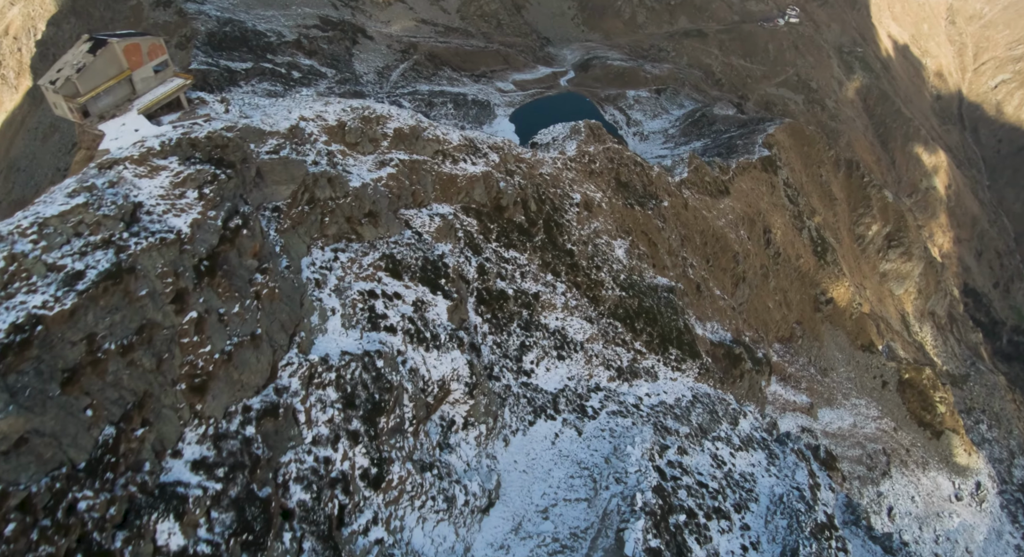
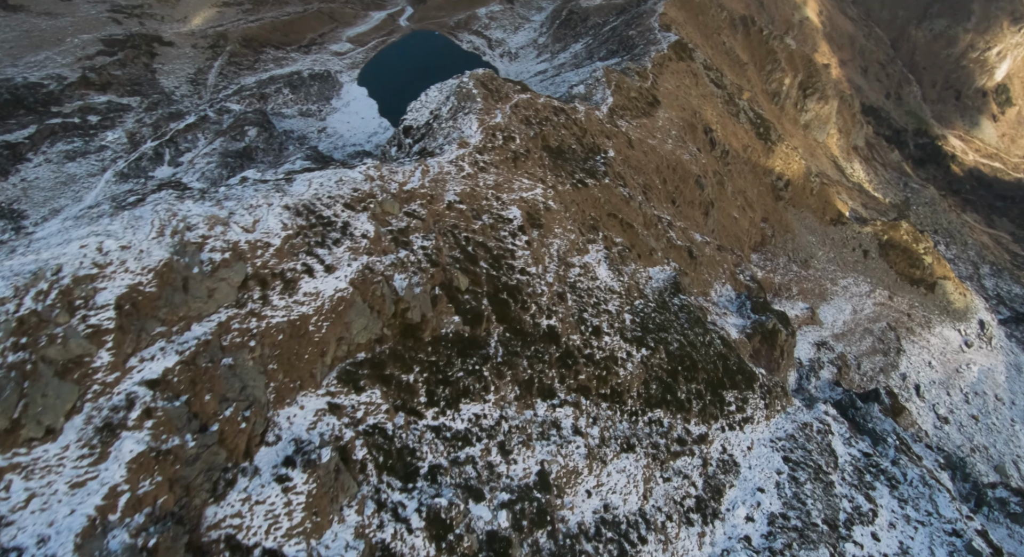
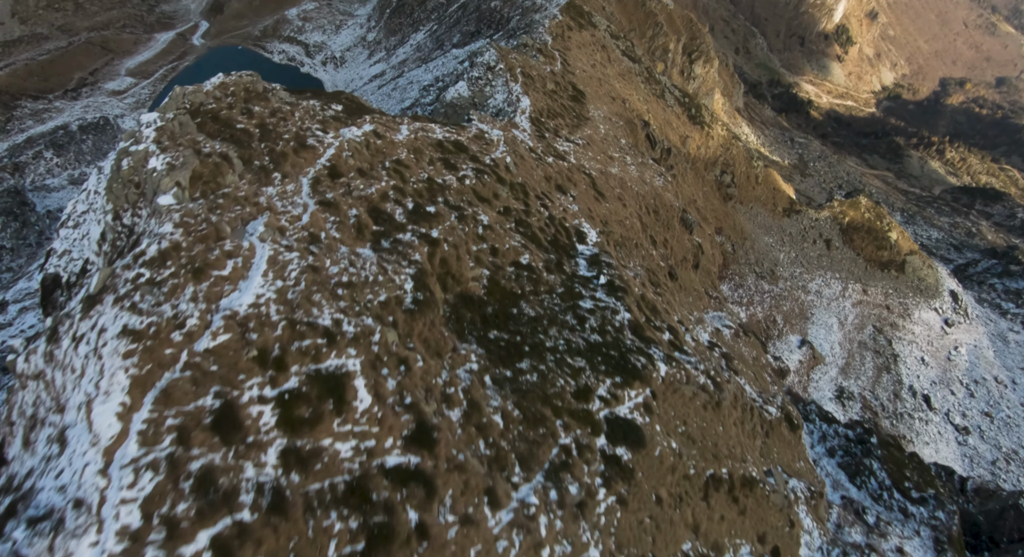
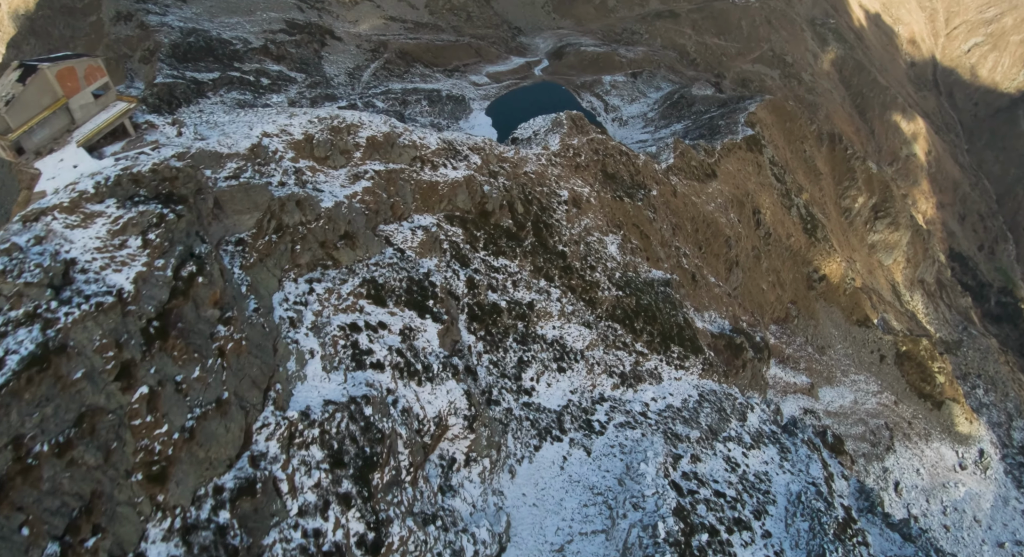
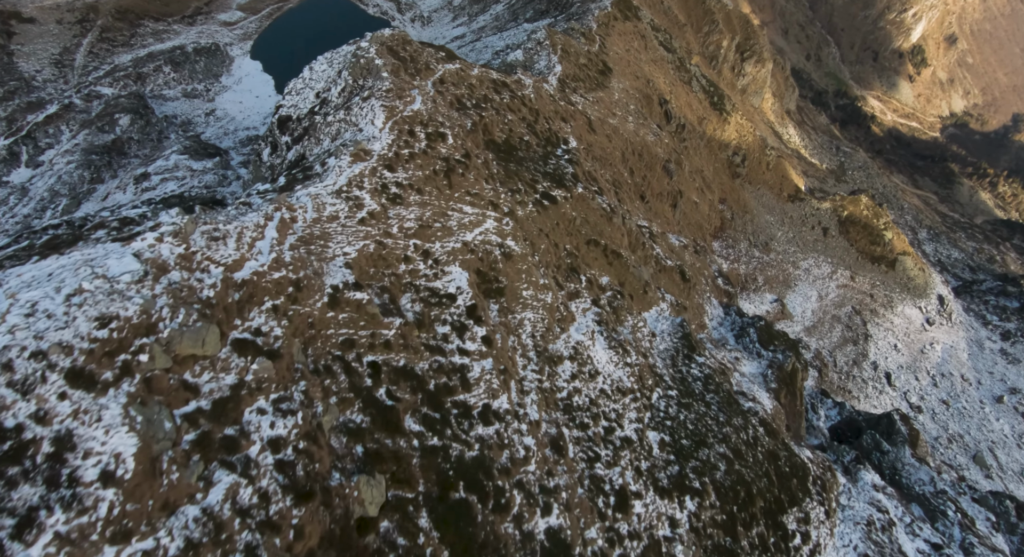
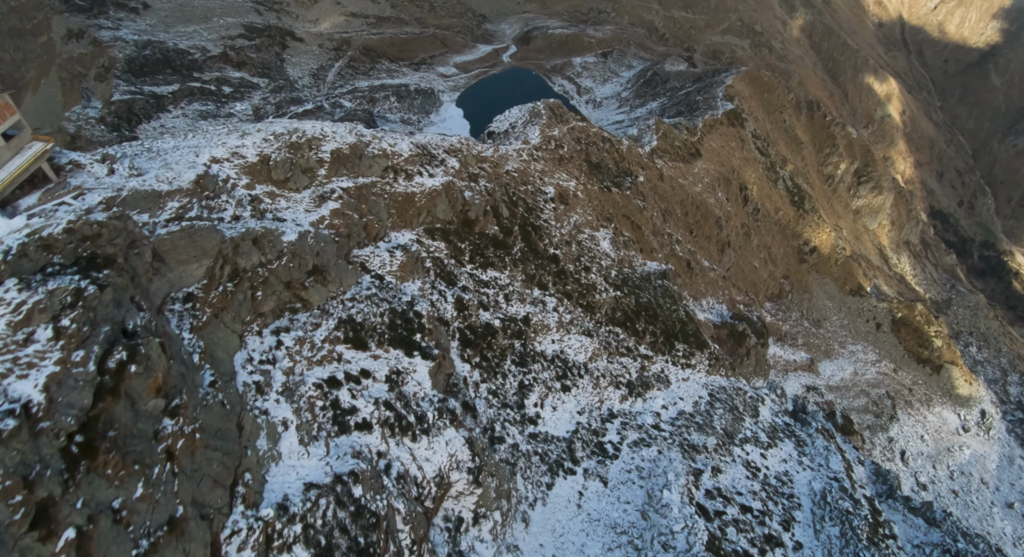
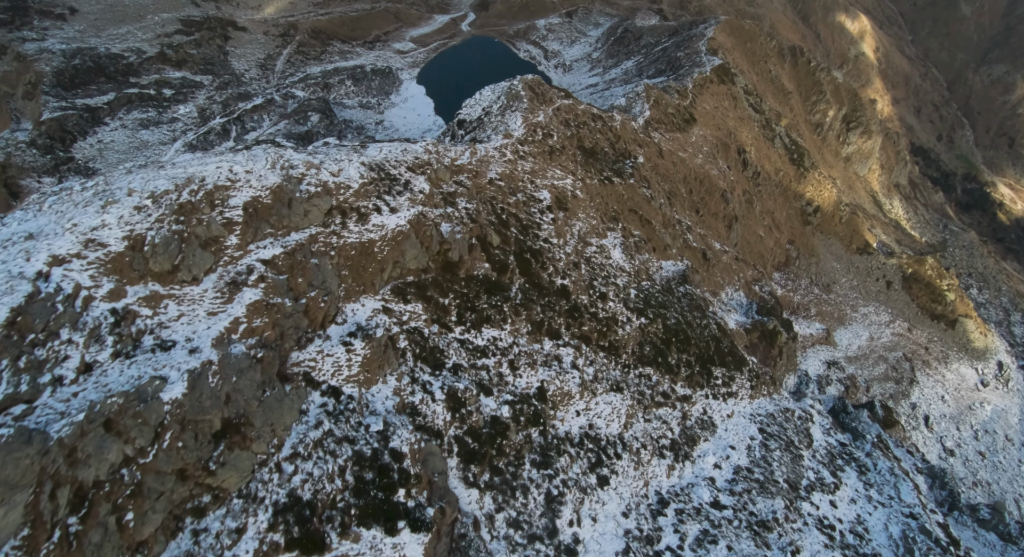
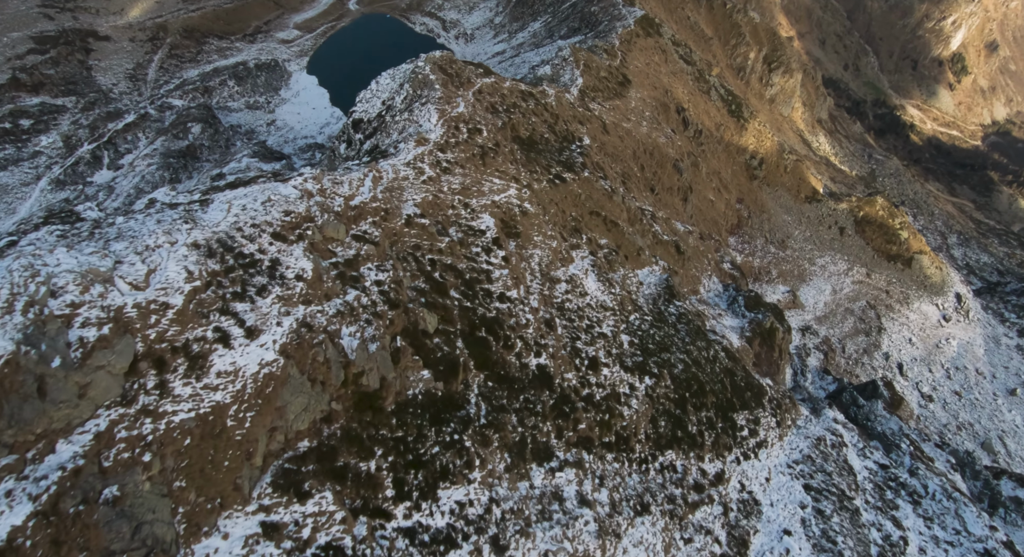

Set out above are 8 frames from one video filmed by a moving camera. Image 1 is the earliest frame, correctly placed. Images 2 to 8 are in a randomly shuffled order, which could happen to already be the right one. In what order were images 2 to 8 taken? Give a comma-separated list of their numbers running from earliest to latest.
4, 6, 7, 2, 8, 5, 3
